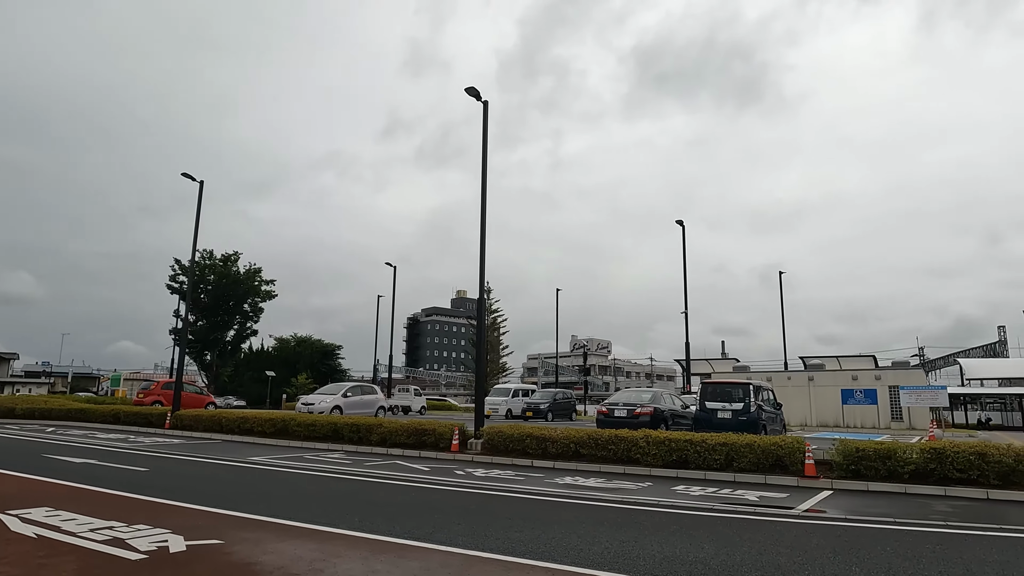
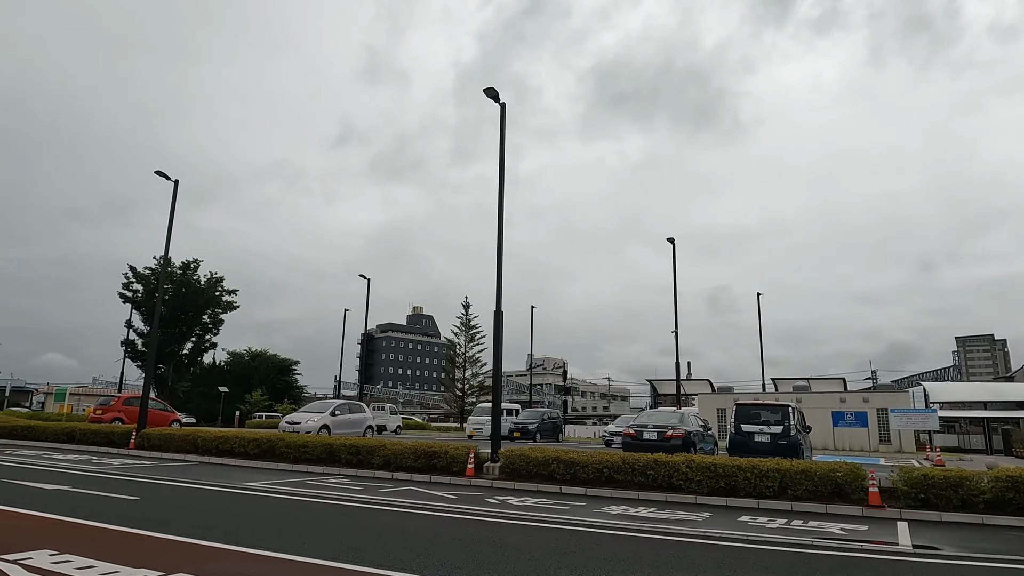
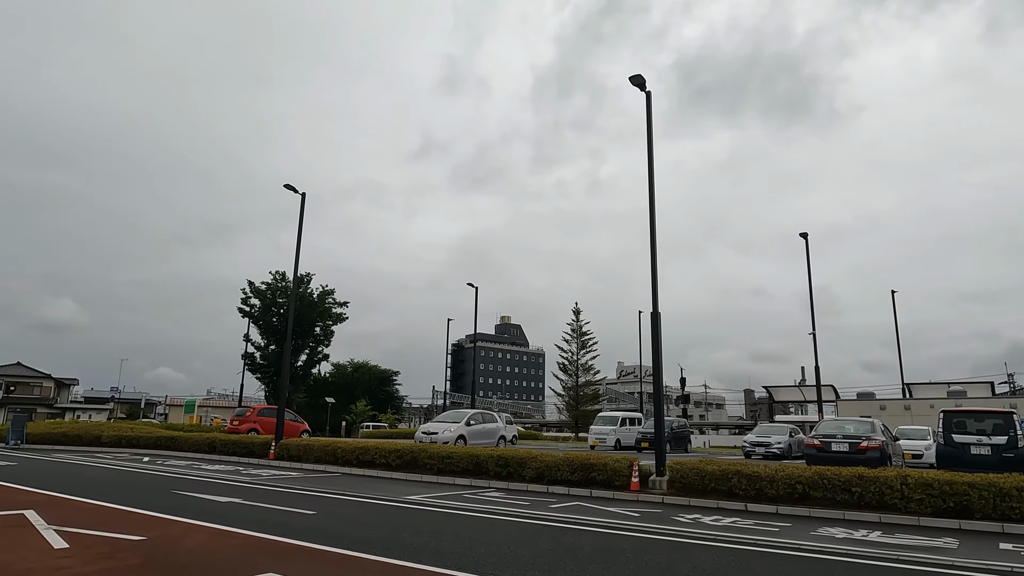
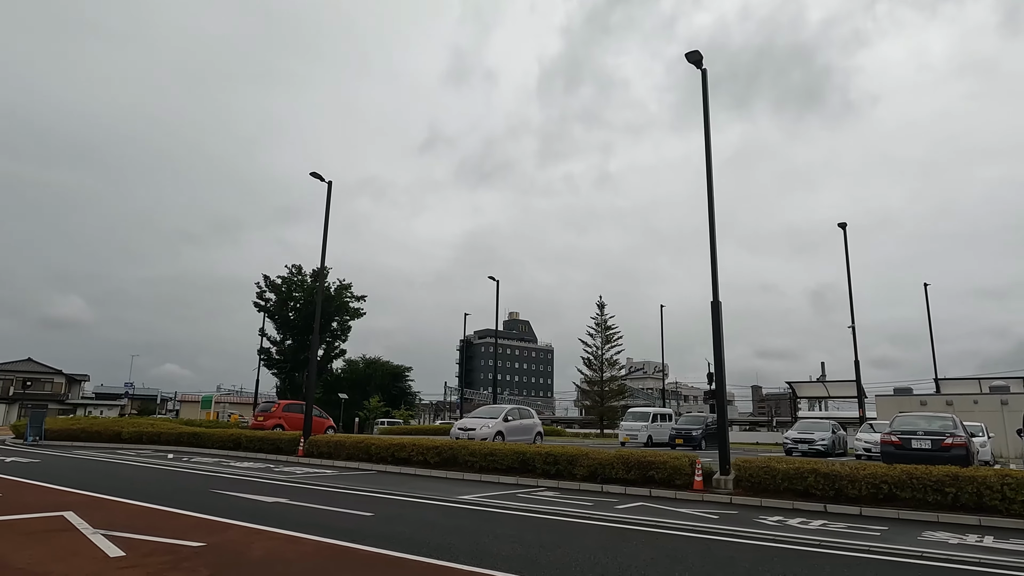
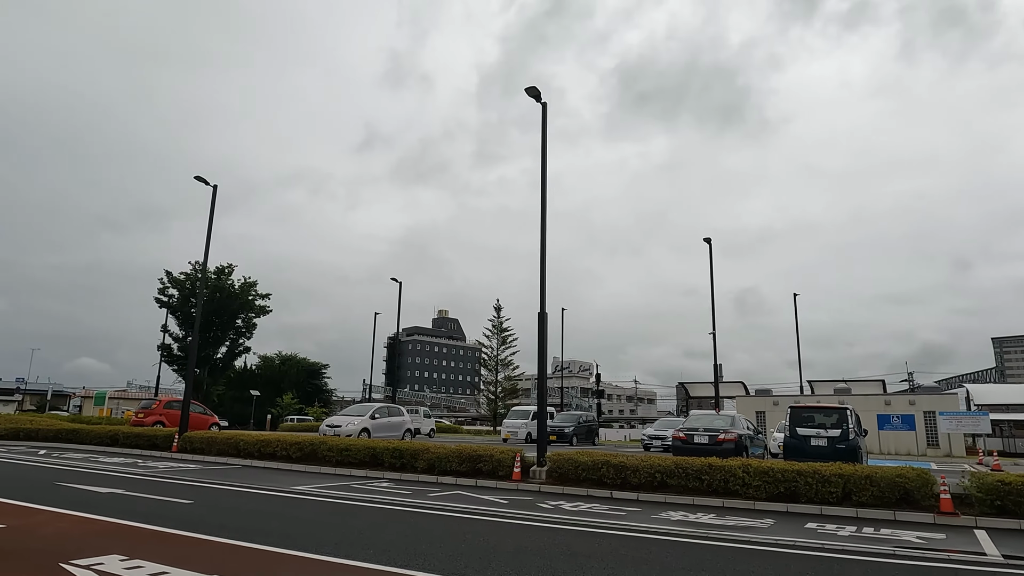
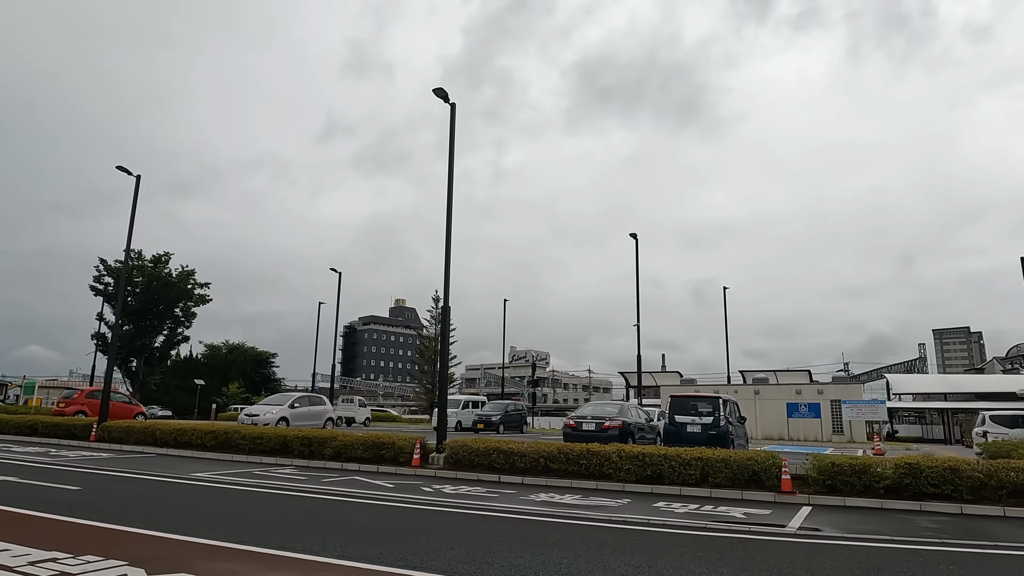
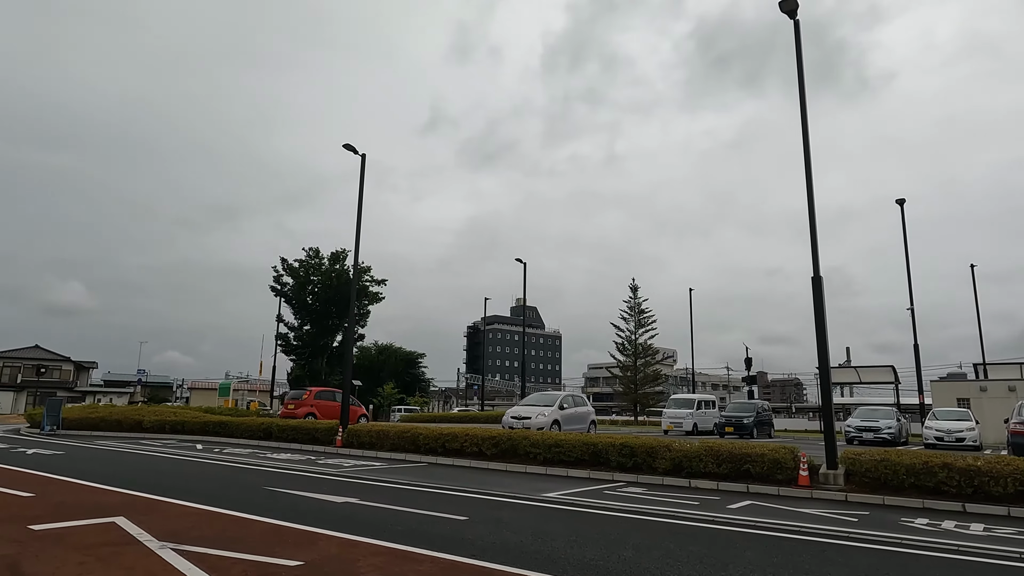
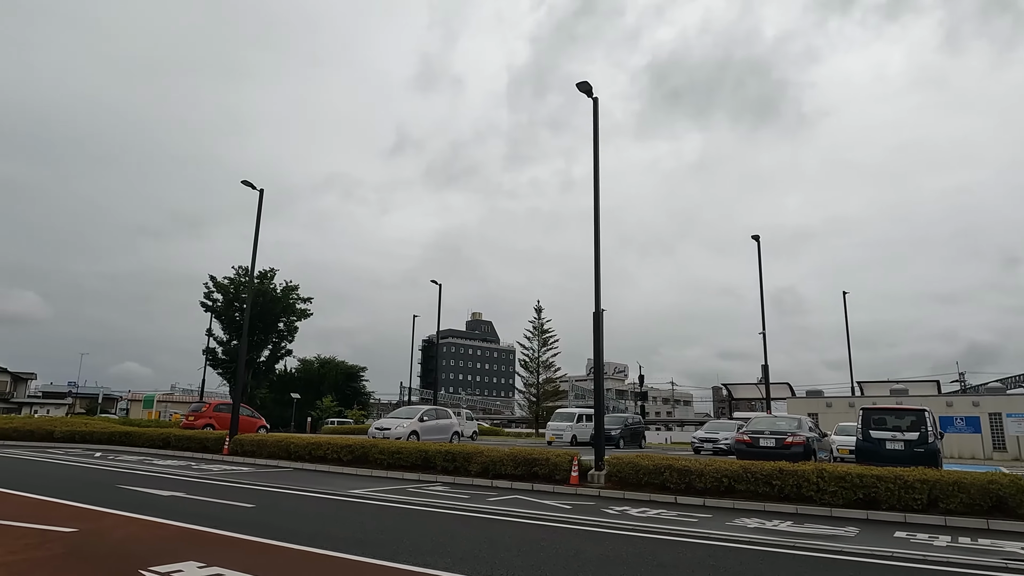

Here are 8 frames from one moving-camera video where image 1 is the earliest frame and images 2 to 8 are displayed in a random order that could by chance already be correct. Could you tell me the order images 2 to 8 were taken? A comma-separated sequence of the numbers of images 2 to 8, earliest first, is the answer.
6, 2, 5, 8, 3, 4, 7
